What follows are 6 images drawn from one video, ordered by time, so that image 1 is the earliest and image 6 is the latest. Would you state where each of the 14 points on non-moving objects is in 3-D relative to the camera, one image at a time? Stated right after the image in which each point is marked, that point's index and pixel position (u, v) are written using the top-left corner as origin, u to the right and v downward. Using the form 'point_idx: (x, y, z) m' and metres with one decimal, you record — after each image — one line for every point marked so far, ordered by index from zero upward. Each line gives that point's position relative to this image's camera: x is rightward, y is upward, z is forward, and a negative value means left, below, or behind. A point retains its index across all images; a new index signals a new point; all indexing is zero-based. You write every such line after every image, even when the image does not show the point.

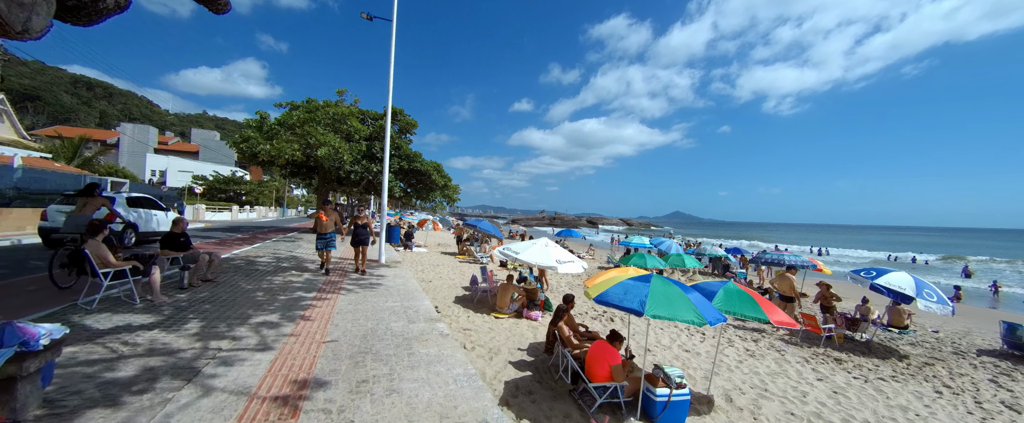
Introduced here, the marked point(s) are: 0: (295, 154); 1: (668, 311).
0: (-8.4, +2.2, +12.6) m
1: (+1.7, -1.1, +3.5) m
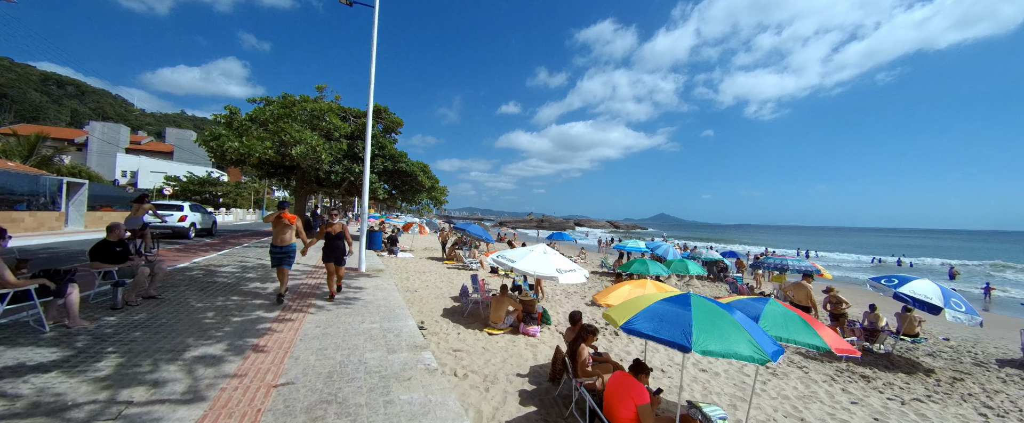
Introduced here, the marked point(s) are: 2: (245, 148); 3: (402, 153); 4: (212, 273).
0: (-8.6, +2.1, +11.5) m
1: (+1.8, -1.1, +2.8) m
2: (-9.1, +2.2, +11.0) m
3: (-6.1, +3.2, +18.1) m
4: (-7.3, -1.5, +8.0) m
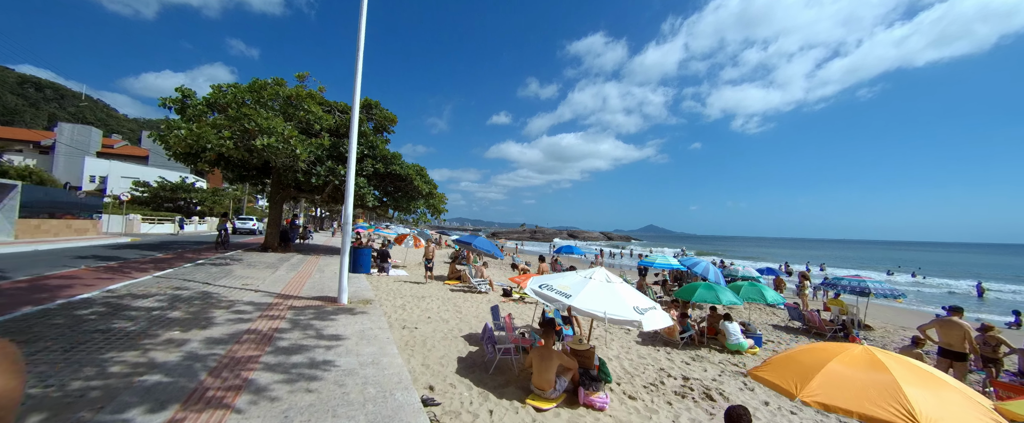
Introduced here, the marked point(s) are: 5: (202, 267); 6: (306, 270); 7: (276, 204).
0: (-7.9, +1.9, +9.0) m
1: (+2.7, -1.1, +0.5) m
2: (-8.4, +2.0, +8.5) m
3: (-5.6, +2.7, +15.7) m
4: (-6.5, -1.6, +5.4) m
5: (-8.8, -1.6, +9.3) m
6: (-6.5, -1.8, +10.3) m
7: (-11.0, +0.3, +15.3) m
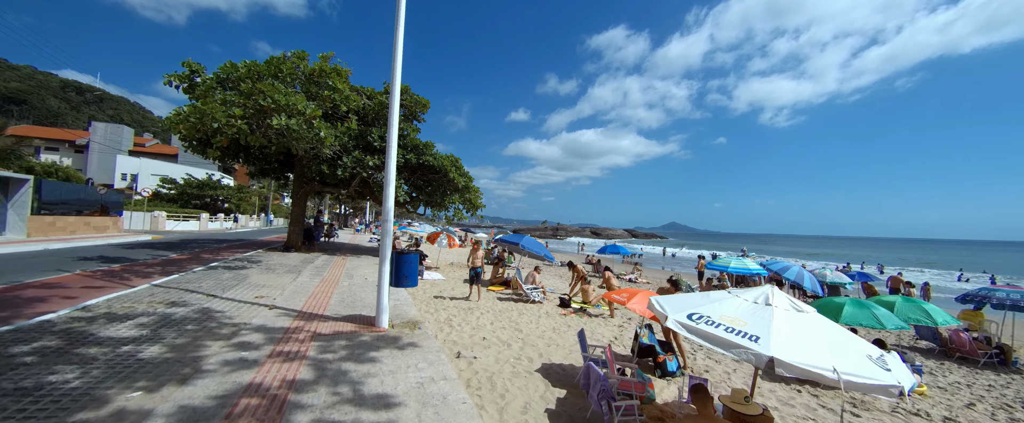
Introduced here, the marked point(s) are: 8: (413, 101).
0: (-6.3, +2.0, +7.4) m
1: (+3.9, -1.1, -1.6) m
2: (-6.8, +2.2, +7.0) m
3: (-3.6, +2.9, +14.0) m
4: (-5.0, -1.5, +3.8) m
5: (-7.2, -1.4, +7.8) m
6: (-4.8, -1.7, +8.7) m
7: (-9.0, +0.5, +13.9) m
8: (-4.4, +4.9, +14.6) m
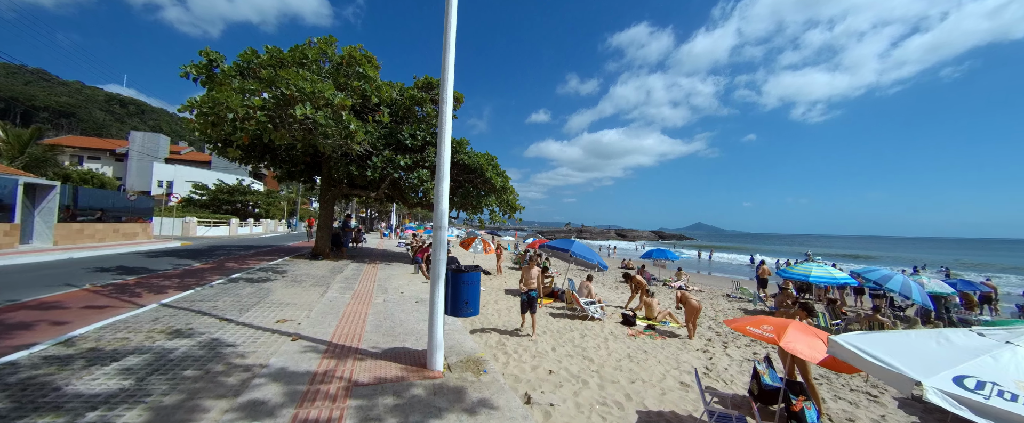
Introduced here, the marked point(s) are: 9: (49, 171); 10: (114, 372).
0: (-5.0, +1.9, +6.5) m
1: (+4.6, -1.0, -3.2) m
2: (-5.6, +2.1, +6.1) m
3: (-2.0, +2.8, +12.9) m
4: (-4.0, -1.6, +2.8) m
5: (-5.9, -1.6, +6.9) m
6: (-3.4, -1.8, +7.7) m
7: (-7.4, +0.4, +13.1) m
8: (-2.8, +4.8, +13.5) m
9: (-24.1, +2.1, +17.0) m
10: (-3.9, -1.6, +3.3) m
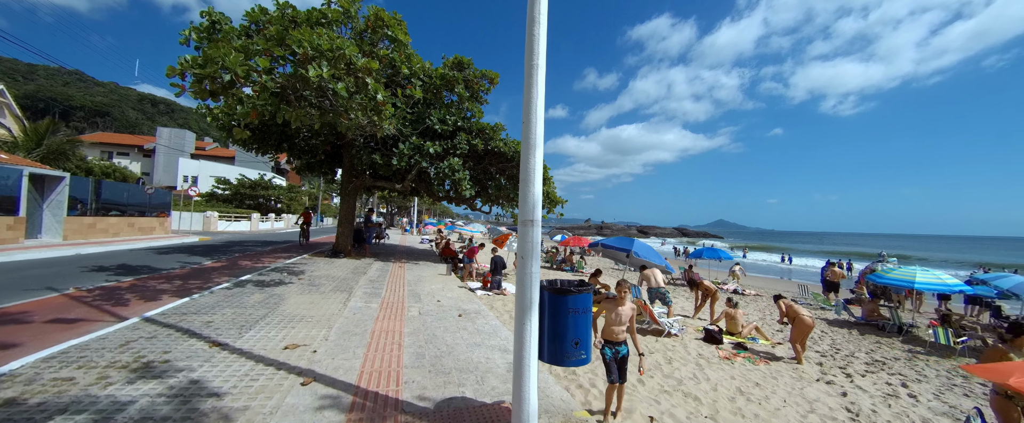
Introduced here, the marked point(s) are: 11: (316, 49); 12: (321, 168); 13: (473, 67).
0: (-3.9, +2.1, +5.2) m
1: (+5.2, -0.9, -4.8) m
2: (-4.5, +2.2, +4.8) m
3: (-0.6, +3.0, +11.5) m
4: (-3.1, -1.4, +1.5) m
5: (-4.8, -1.4, +5.7) m
6: (-2.3, -1.6, +6.4) m
7: (-6.0, +0.6, +12.0) m
8: (-1.4, +5.0, +12.1) m
9: (-22.5, +2.4, +16.6) m
10: (-3.0, -1.4, +2.0) m
11: (-3.2, +2.7, +5.5) m
12: (-7.3, +1.7, +12.3) m
13: (-1.5, +5.5, +12.3) m
